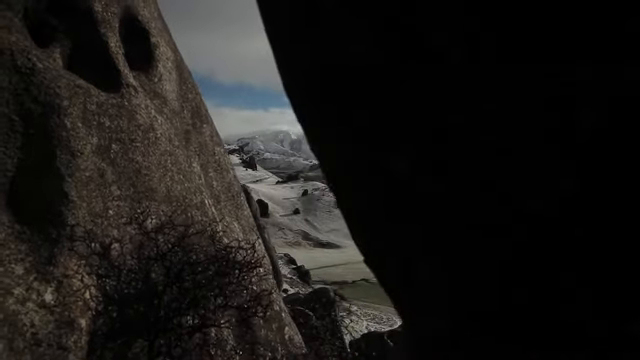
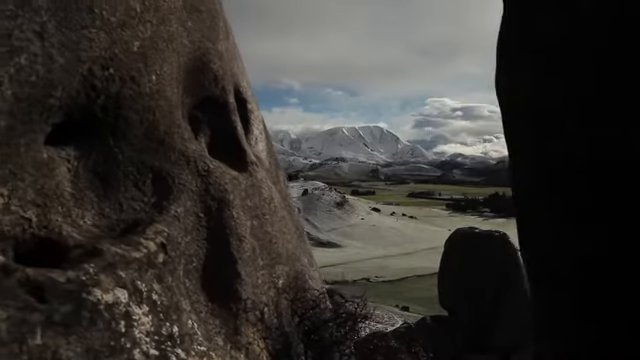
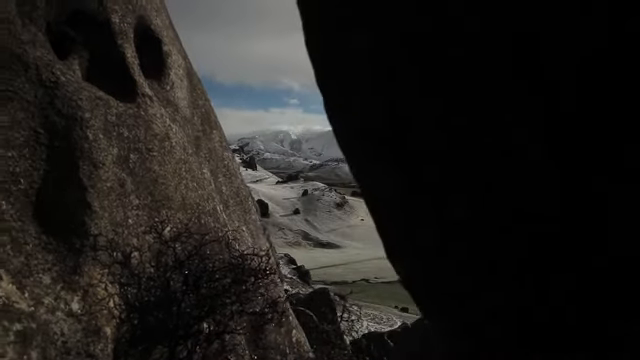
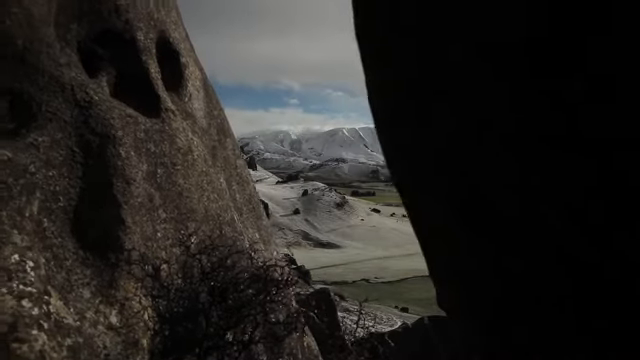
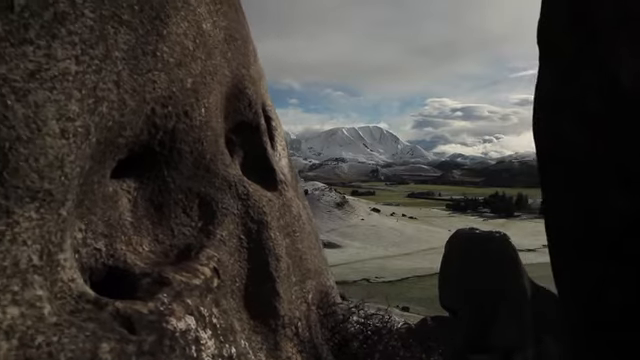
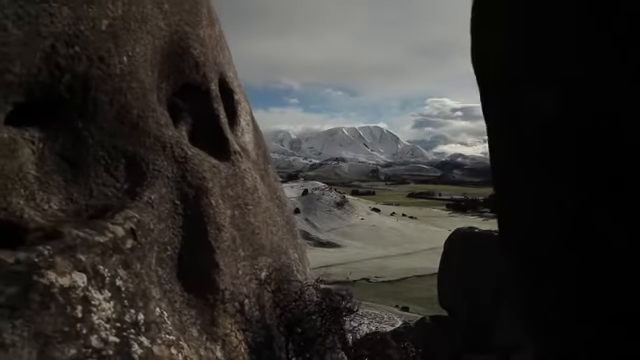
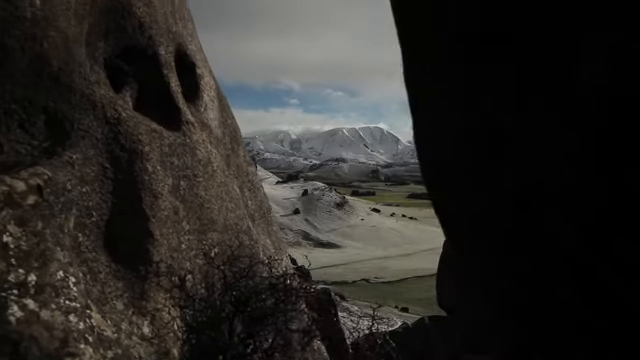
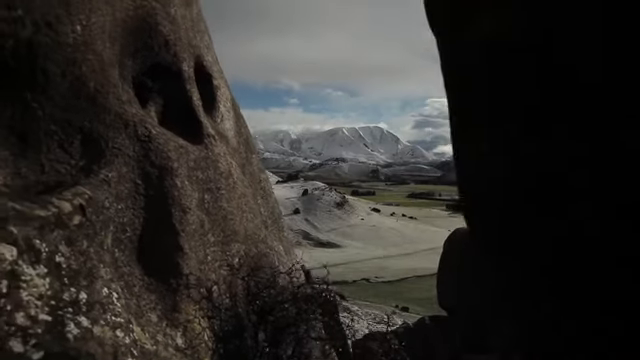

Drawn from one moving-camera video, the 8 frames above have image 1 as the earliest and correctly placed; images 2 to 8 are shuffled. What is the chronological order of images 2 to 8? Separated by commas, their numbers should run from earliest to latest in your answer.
3, 4, 7, 8, 6, 2, 5
